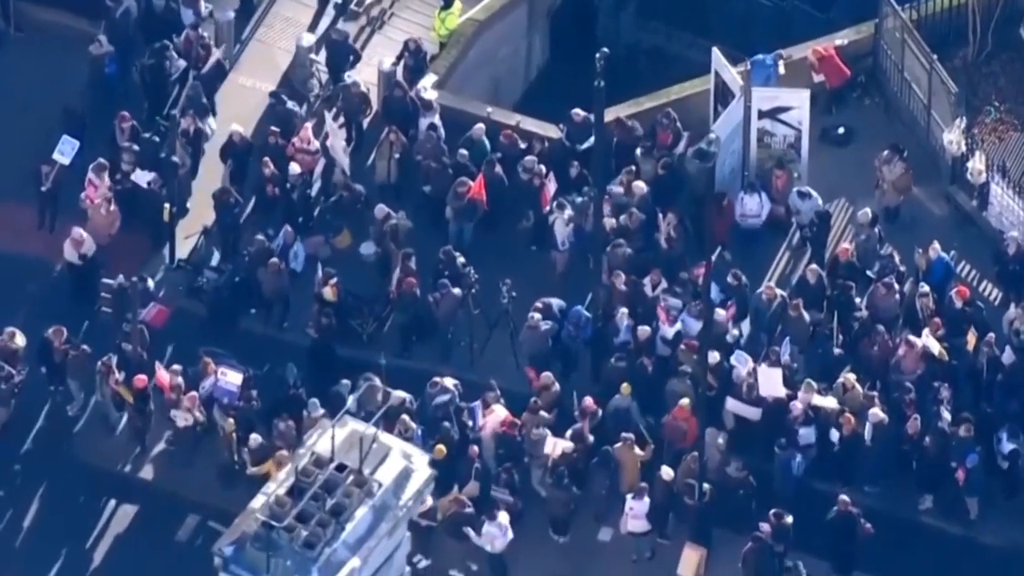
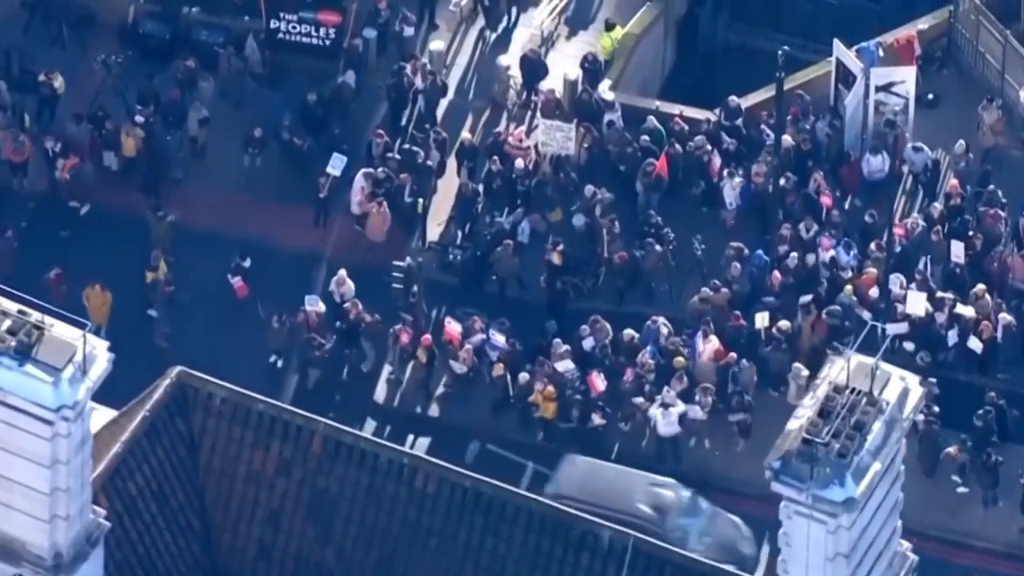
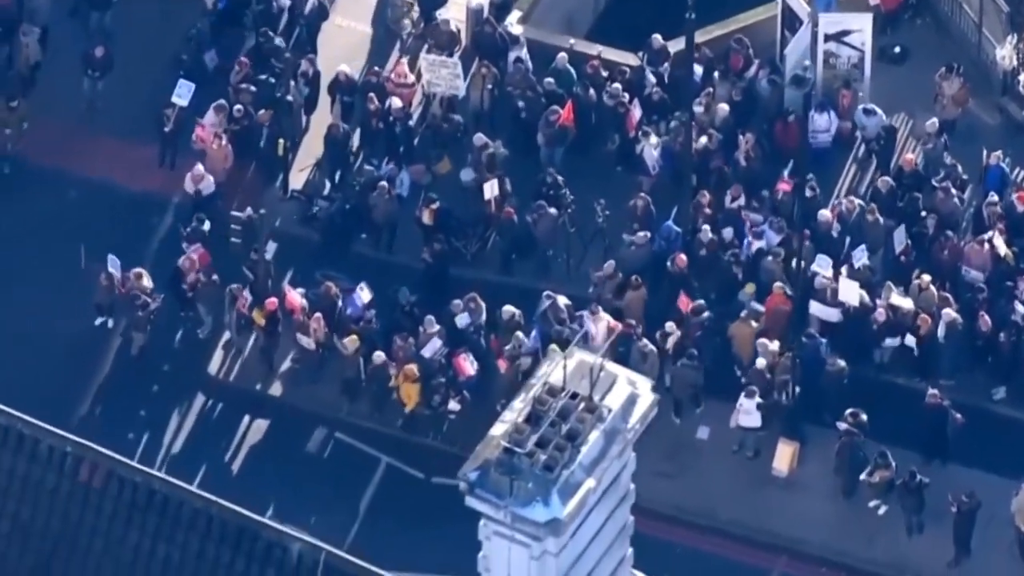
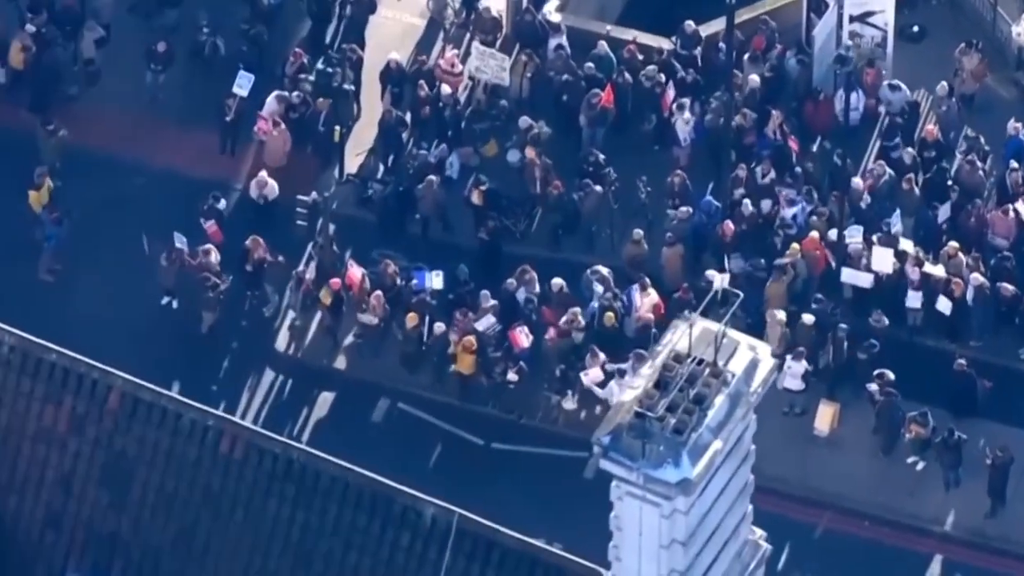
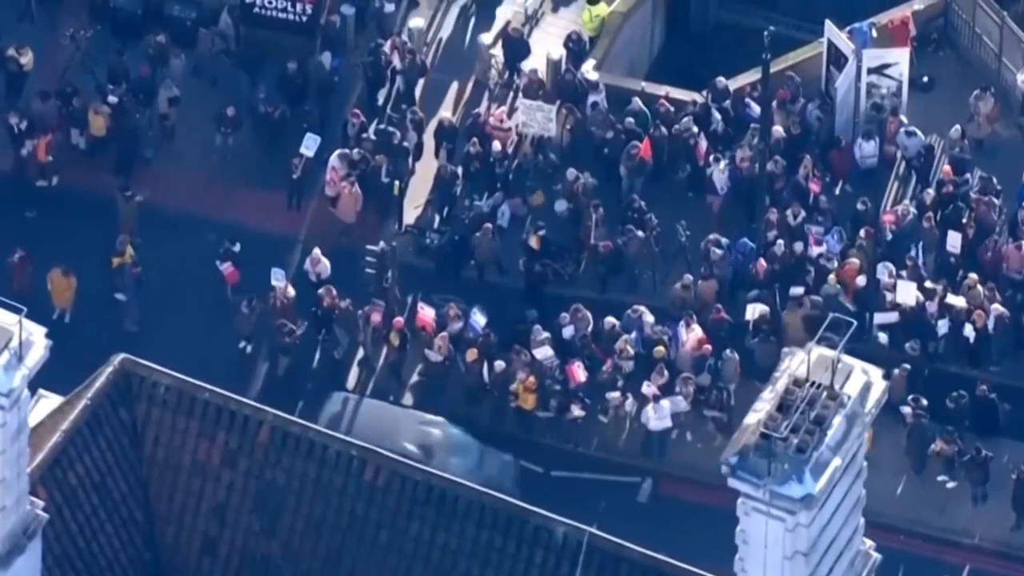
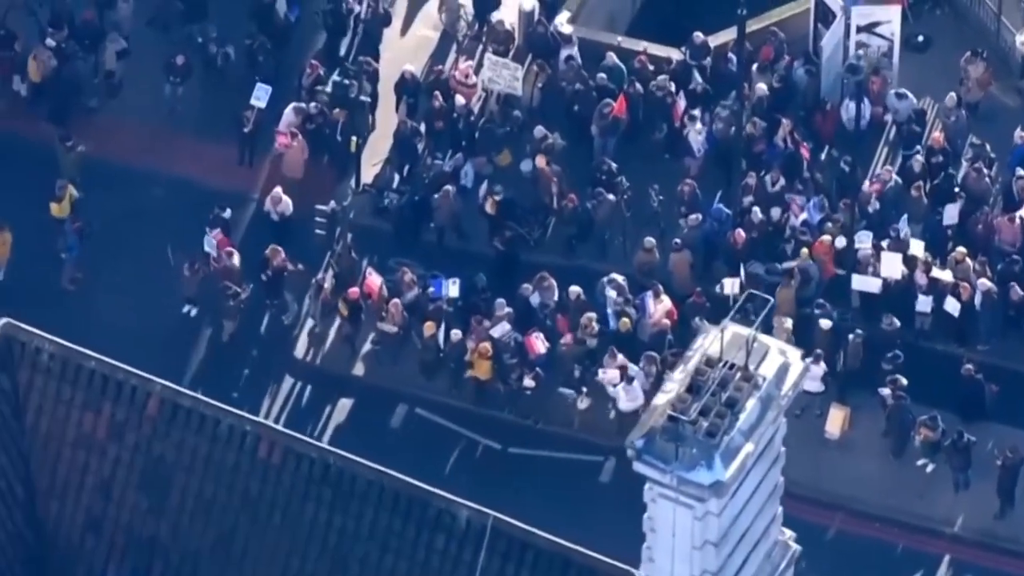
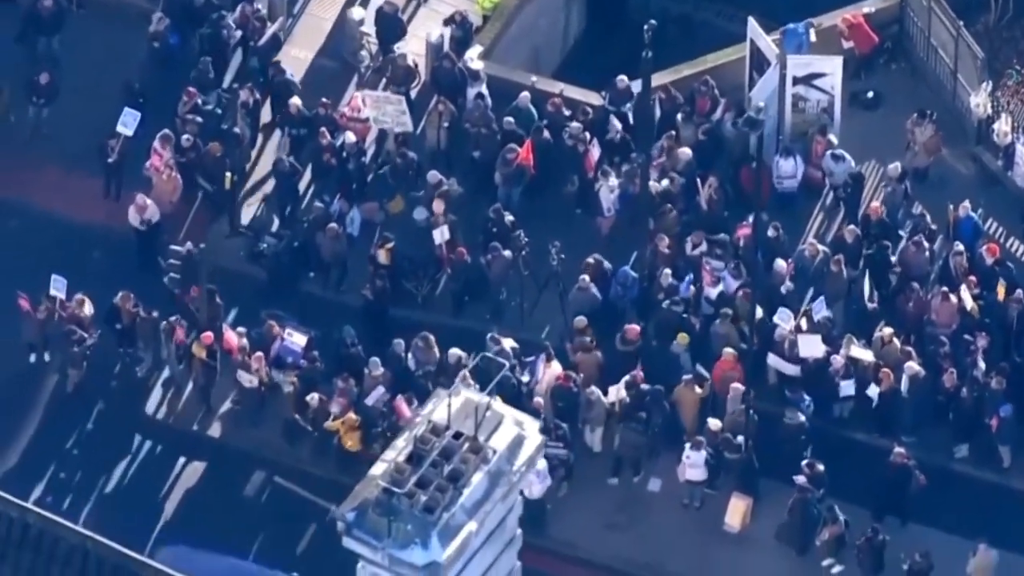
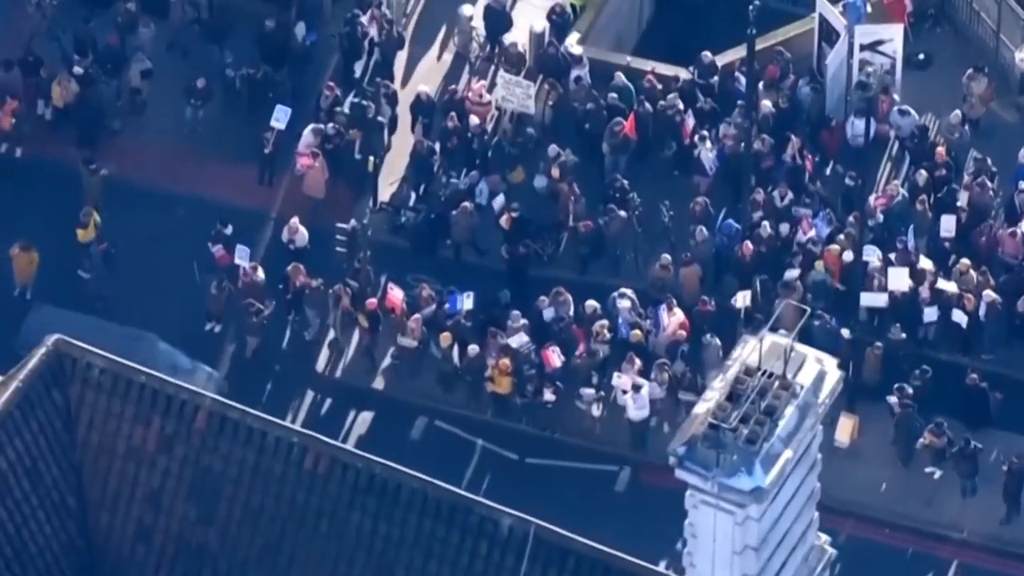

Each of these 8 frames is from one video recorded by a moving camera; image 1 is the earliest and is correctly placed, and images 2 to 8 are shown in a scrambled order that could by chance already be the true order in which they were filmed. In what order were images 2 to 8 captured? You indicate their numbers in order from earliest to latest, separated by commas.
7, 3, 4, 6, 8, 5, 2
